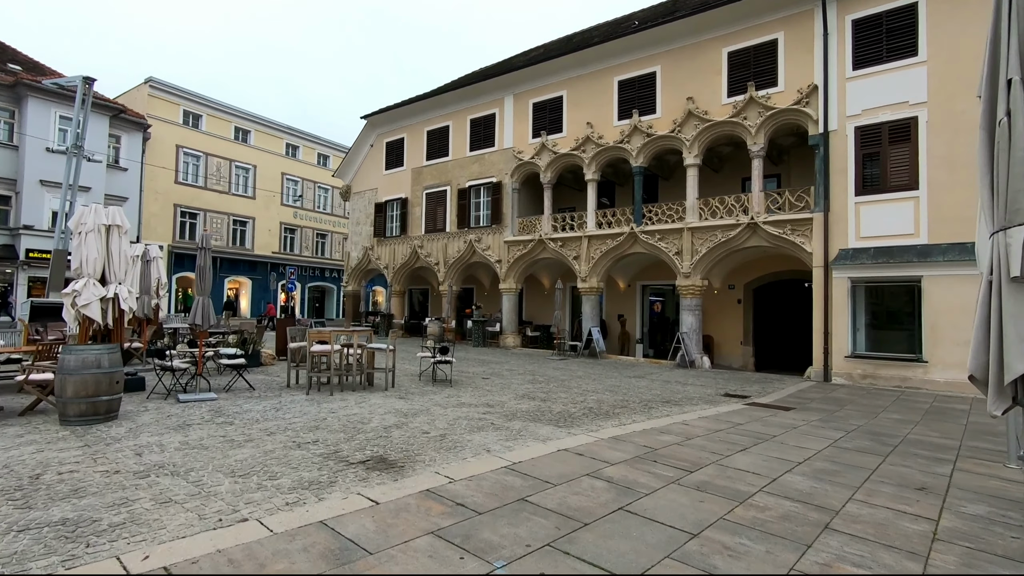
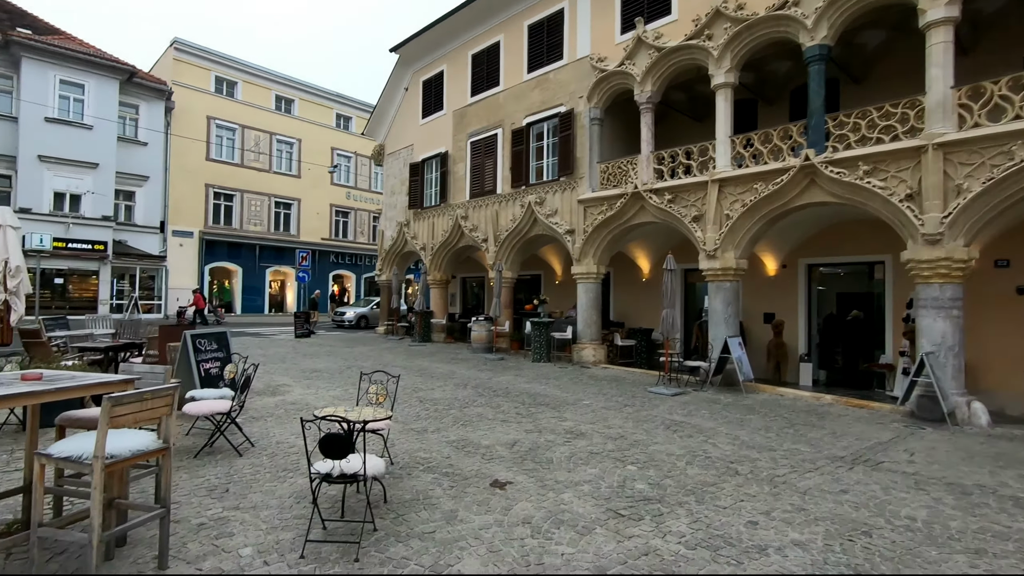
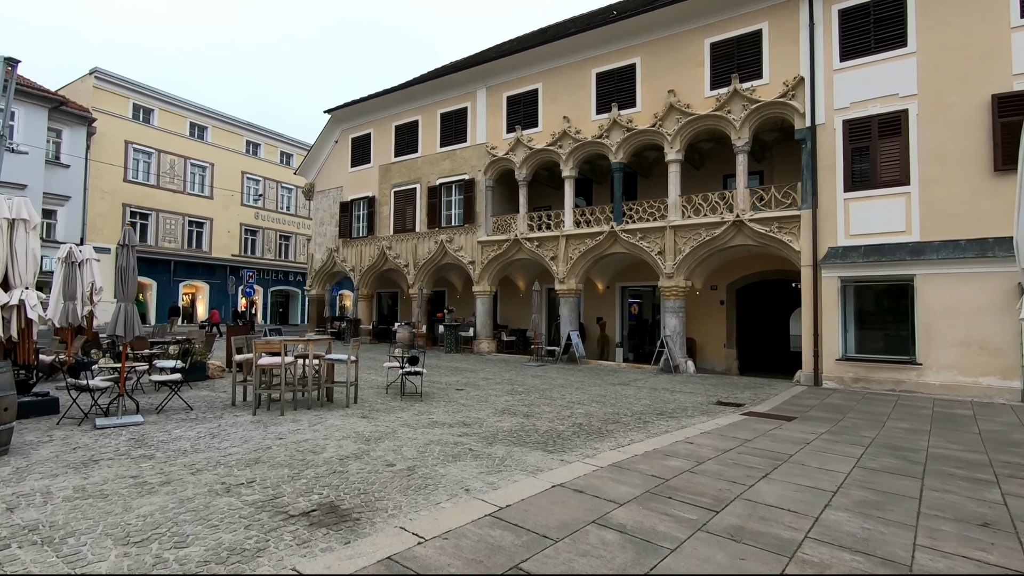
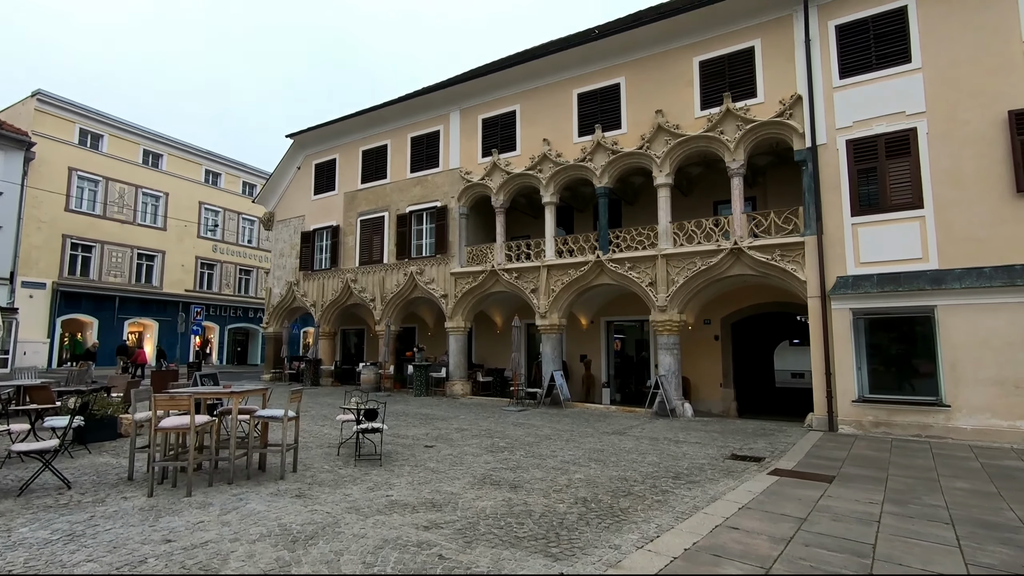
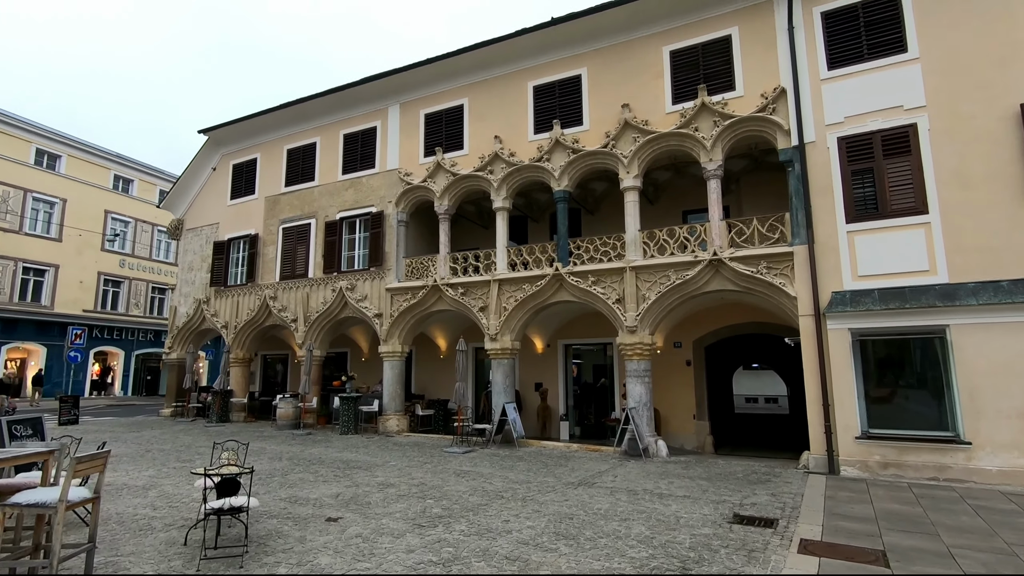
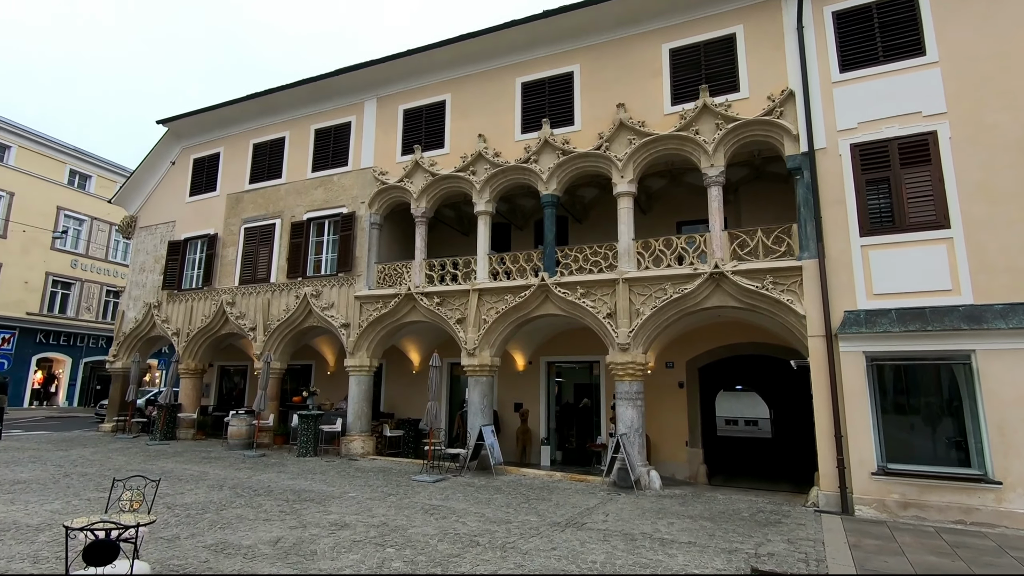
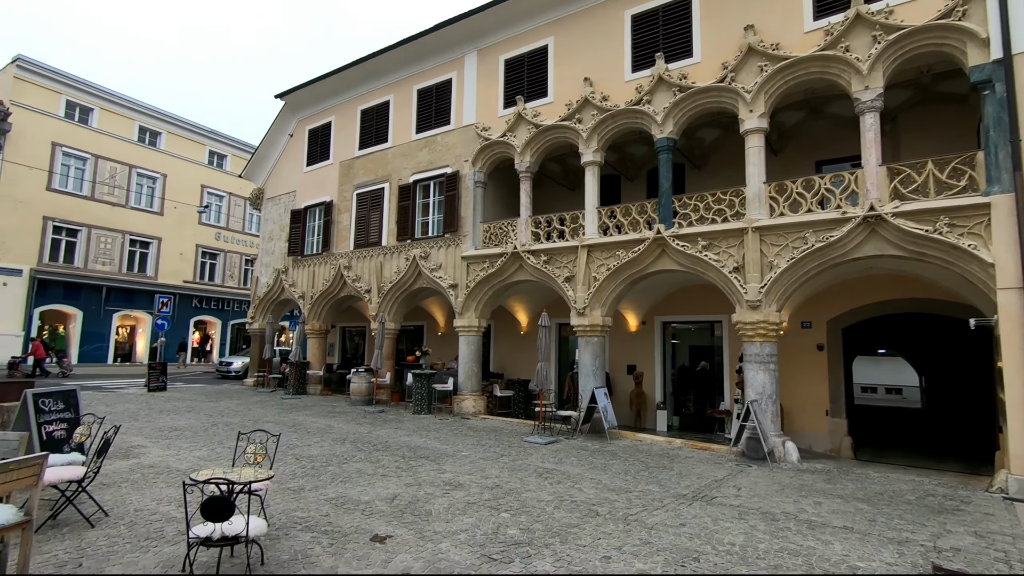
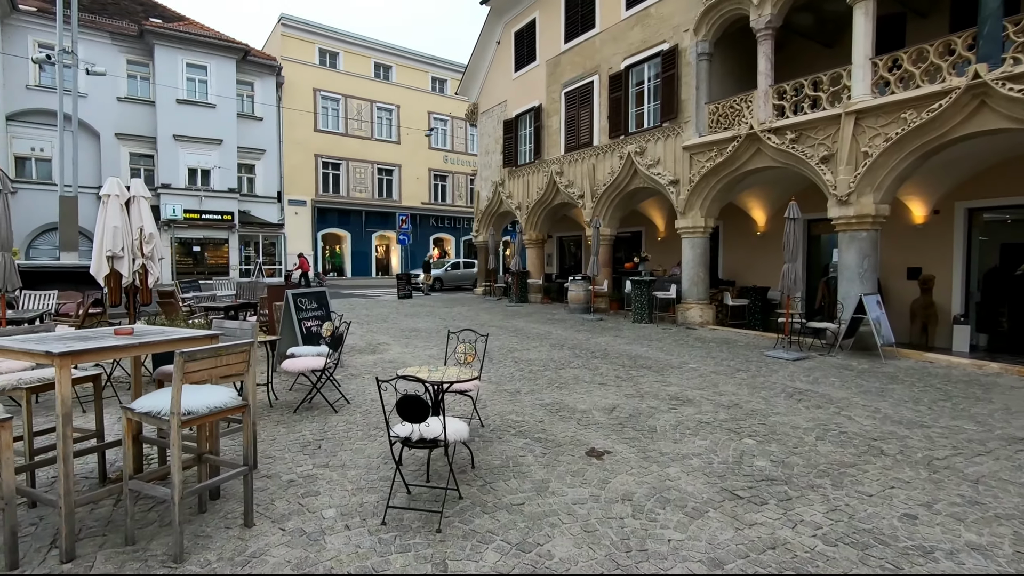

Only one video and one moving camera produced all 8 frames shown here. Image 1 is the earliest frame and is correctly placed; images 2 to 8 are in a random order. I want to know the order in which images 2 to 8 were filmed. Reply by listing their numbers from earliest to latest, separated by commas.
3, 4, 5, 6, 7, 2, 8
